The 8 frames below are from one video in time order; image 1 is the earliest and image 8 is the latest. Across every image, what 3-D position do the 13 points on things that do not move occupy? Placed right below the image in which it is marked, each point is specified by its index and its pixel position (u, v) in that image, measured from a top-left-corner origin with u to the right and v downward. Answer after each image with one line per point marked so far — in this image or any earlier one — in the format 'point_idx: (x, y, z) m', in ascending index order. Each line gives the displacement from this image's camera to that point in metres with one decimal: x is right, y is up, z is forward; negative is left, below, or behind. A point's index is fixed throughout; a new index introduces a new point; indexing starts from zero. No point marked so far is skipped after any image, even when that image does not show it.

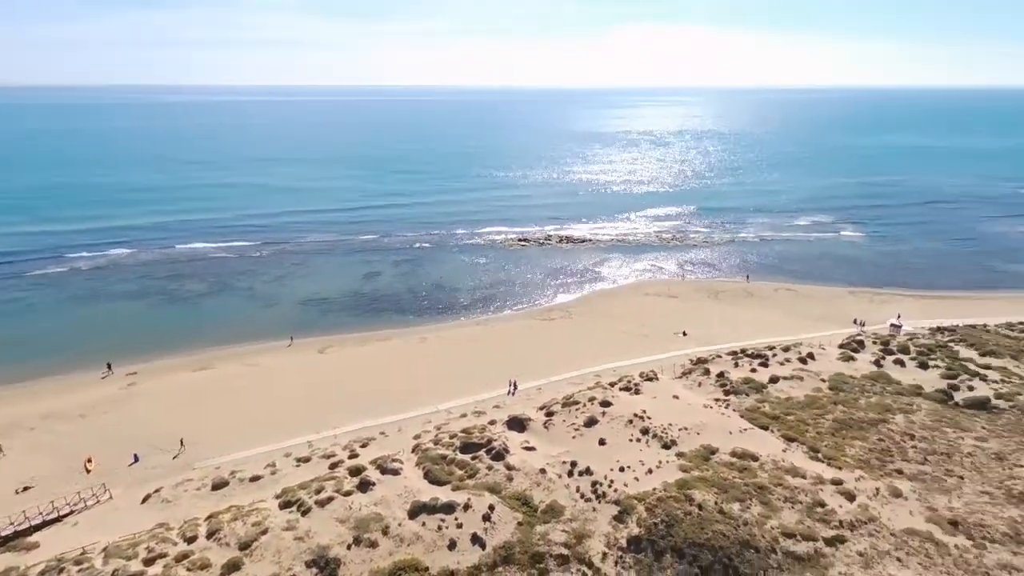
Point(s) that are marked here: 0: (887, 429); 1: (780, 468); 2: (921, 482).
0: (+12.2, -4.6, +19.9) m
1: (+7.8, -5.2, +17.7) m
2: (+11.5, -5.4, +17.2) m
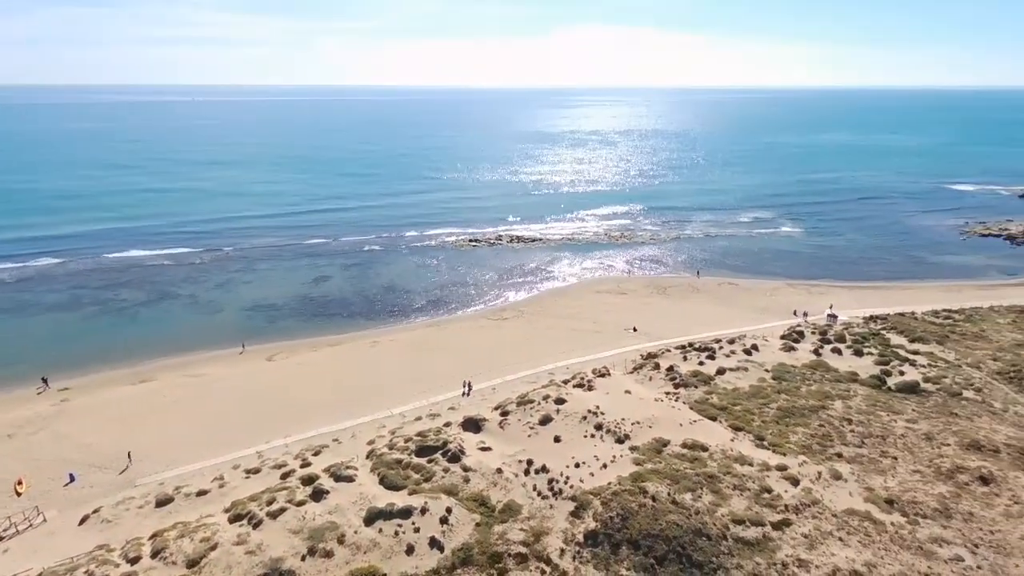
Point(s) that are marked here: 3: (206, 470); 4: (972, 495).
0: (+10.7, -4.3, +20.8) m
1: (+6.5, -5.1, +18.2) m
2: (+10.2, -5.2, +18.0) m
3: (-9.8, -5.8, +19.5) m
4: (+12.4, -5.6, +16.5) m
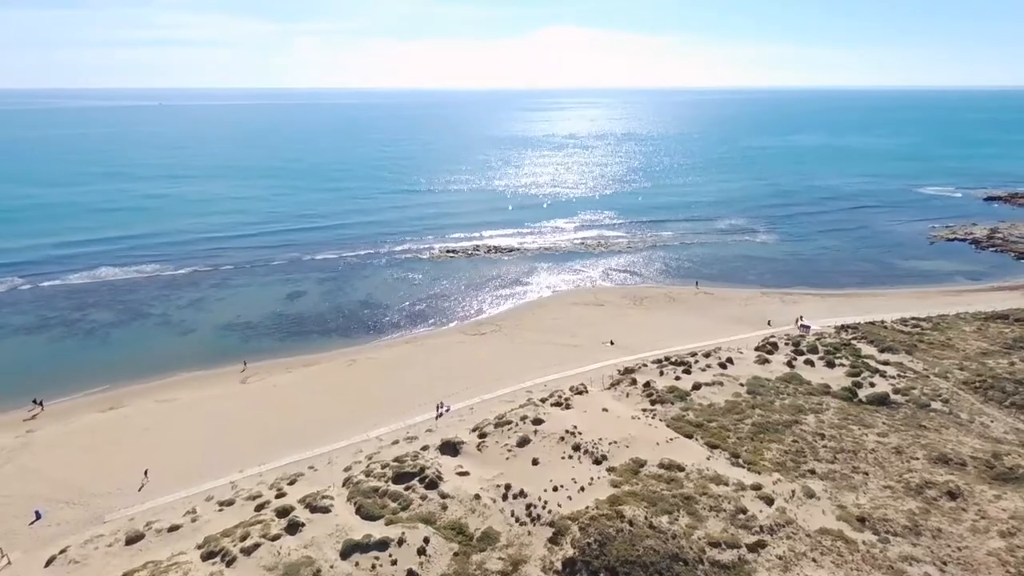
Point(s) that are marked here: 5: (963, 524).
0: (+9.9, -4.9, +21.1) m
1: (+5.8, -5.7, +18.4) m
2: (+9.6, -5.8, +18.3) m
3: (-10.5, -6.7, +19.1) m
4: (+11.8, -6.1, +16.9) m
5: (+12.0, -6.3, +16.3) m
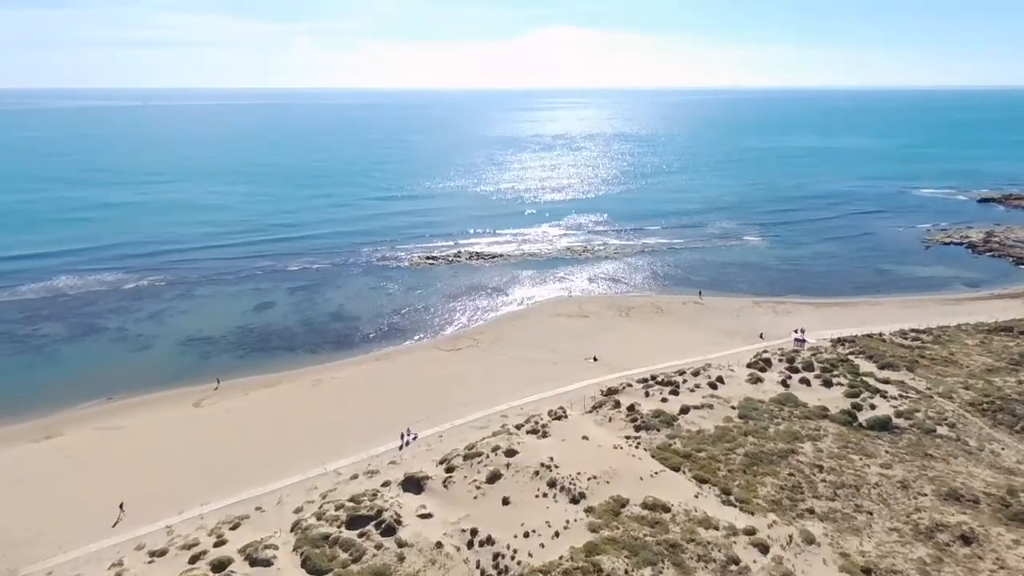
0: (+9.0, -5.5, +19.3) m
1: (+4.9, -6.3, +16.6) m
2: (+8.7, -6.3, +16.5) m
3: (-11.4, -7.4, +17.0) m
4: (+10.9, -6.7, +15.1) m
5: (+11.2, -6.9, +14.6) m
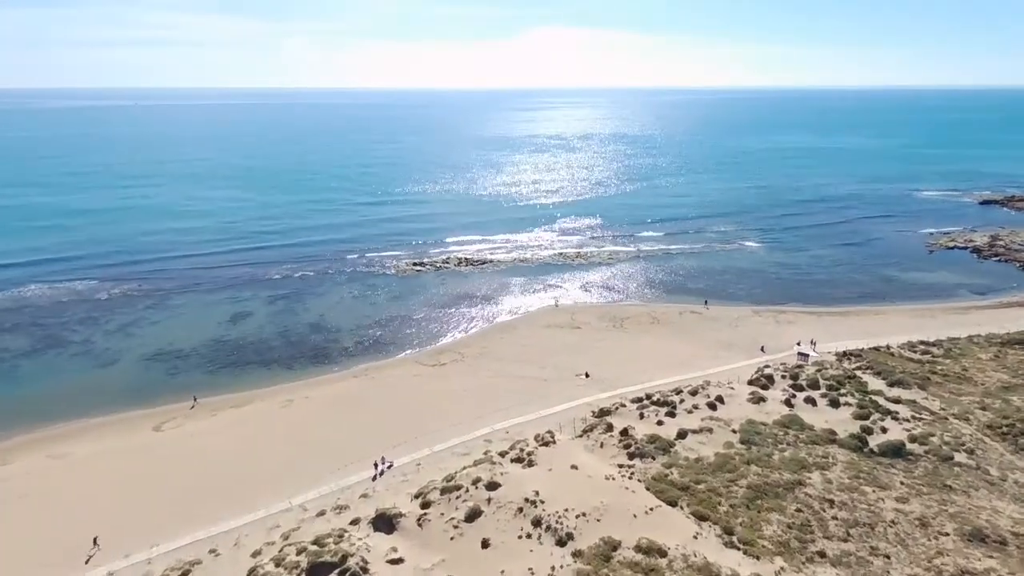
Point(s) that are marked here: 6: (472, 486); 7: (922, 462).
0: (+8.4, -6.0, +17.7) m
1: (+4.4, -6.8, +14.9) m
2: (+8.2, -6.9, +14.9) m
3: (-11.9, -7.9, +15.3) m
4: (+10.4, -7.2, +13.5) m
5: (+10.7, -7.4, +12.9) m
6: (-1.2, -5.9, +18.3) m
7: (+13.0, -5.5, +19.3) m
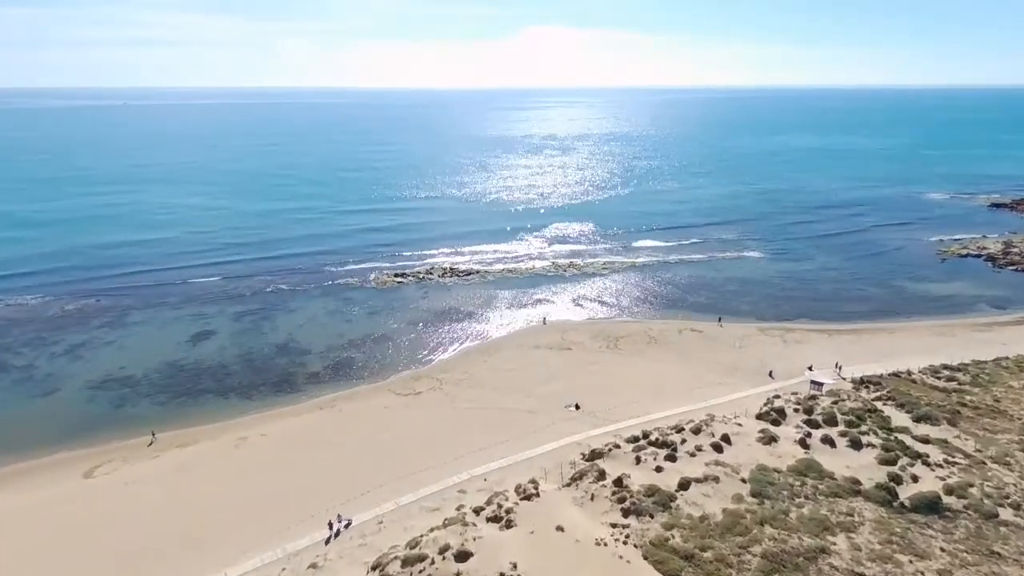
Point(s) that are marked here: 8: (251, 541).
0: (+7.8, -6.8, +15.0) m
1: (+3.7, -7.7, +12.2) m
2: (+7.5, -7.7, +12.2) m
3: (-12.5, -8.8, +12.5) m
4: (+9.8, -8.0, +10.8) m
5: (+10.0, -8.2, +10.3) m
6: (-1.9, -6.8, +15.6) m
7: (+12.3, -6.3, +16.7) m
8: (-7.6, -7.3, +17.9) m
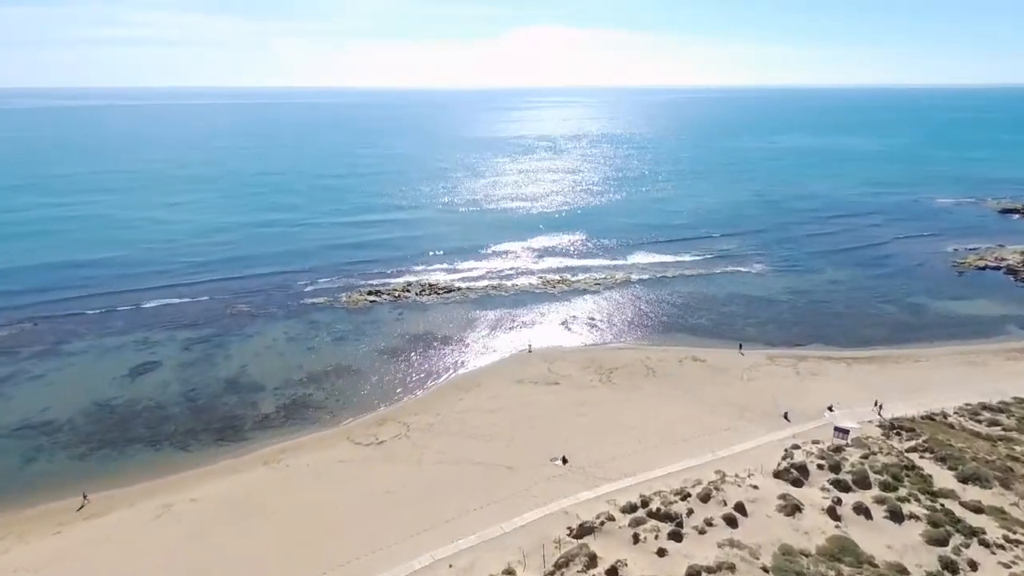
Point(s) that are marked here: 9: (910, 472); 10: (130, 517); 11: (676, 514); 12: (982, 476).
0: (+7.1, -8.0, +11.6) m
1: (+3.1, -8.8, +8.8) m
2: (+6.8, -8.9, +8.9) m
3: (-13.2, -10.1, +9.0) m
4: (+9.1, -9.2, +7.5) m
5: (+9.4, -9.4, +6.9) m
6: (-2.6, -8.0, +12.1) m
7: (+11.6, -7.4, +13.4) m
8: (-8.4, -8.5, +14.4) m
9: (+12.3, -5.6, +18.9) m
10: (-12.0, -7.1, +18.9) m
11: (+4.6, -6.3, +17.2) m
12: (+14.2, -5.7, +18.5) m
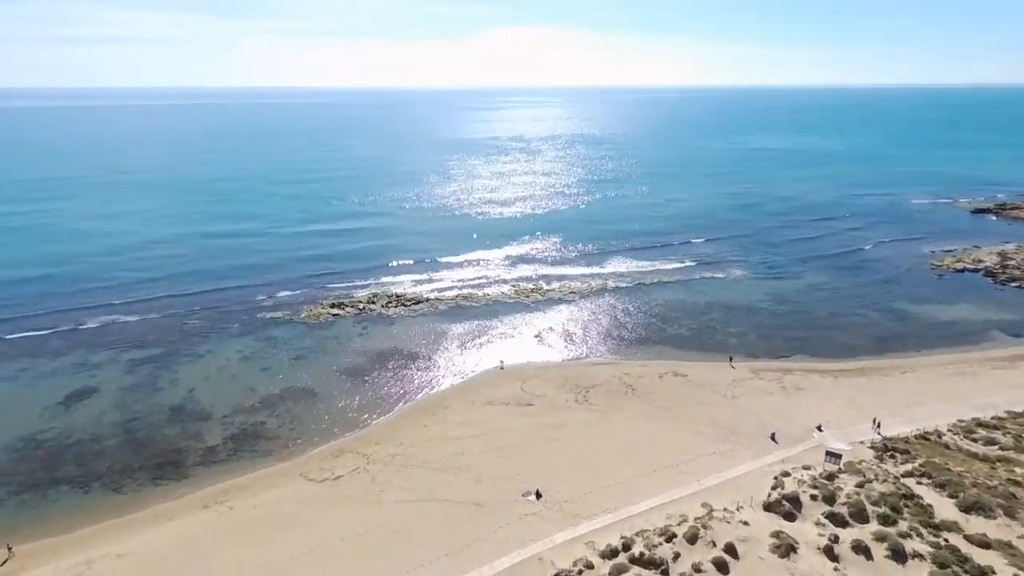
0: (+6.5, -8.5, +10.1) m
1: (+2.6, -9.4, +7.2) m
2: (+6.4, -9.4, +7.3) m
3: (-13.6, -10.8, +6.7) m
4: (+8.7, -9.7, +6.0) m
5: (+9.0, -9.8, +5.5) m
6: (-3.2, -8.6, +10.2) m
7: (+10.9, -7.9, +12.0) m
8: (-9.0, -9.3, +12.3) m
9: (+11.4, -6.1, +17.6) m
10: (-12.8, -7.9, +16.7) m
11: (+3.8, -6.9, +15.6) m
12: (+13.3, -6.1, +17.2) m
